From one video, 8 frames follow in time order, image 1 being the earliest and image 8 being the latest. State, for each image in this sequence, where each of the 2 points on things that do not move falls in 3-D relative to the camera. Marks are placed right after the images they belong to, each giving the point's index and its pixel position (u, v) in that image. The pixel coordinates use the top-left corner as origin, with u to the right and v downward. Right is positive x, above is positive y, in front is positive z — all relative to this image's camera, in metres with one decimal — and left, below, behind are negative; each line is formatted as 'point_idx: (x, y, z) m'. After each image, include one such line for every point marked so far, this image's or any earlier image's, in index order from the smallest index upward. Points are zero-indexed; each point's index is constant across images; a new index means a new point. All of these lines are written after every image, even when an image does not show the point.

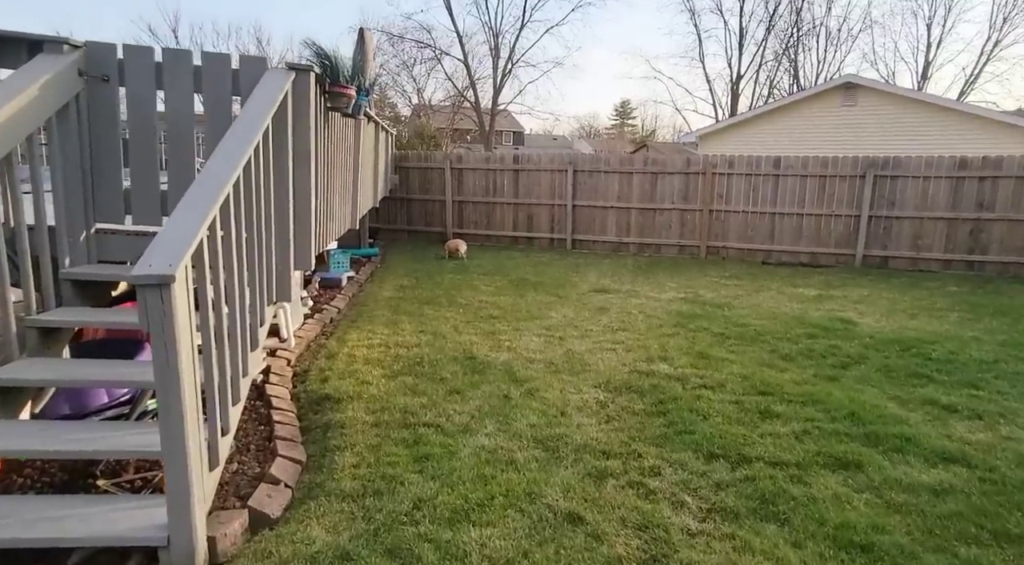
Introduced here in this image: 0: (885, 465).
0: (+1.4, -0.7, +2.5) m
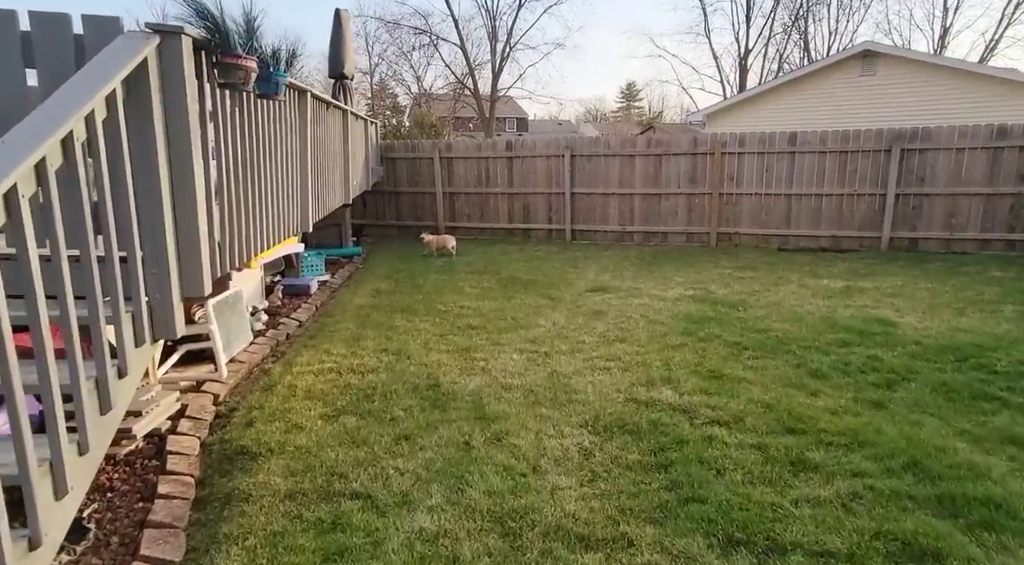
0: (+1.3, -0.8, +1.8) m
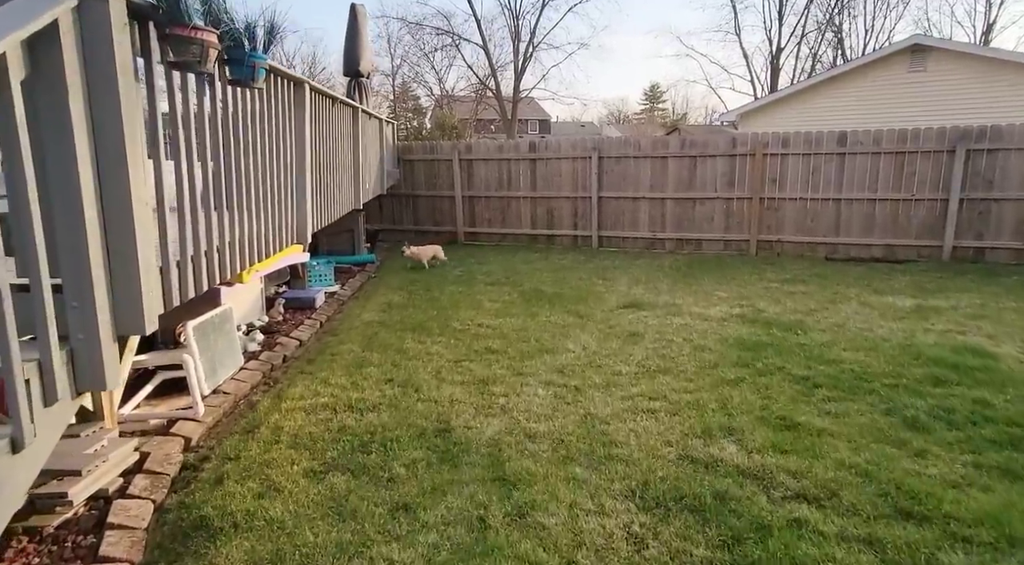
0: (+1.3, -0.9, +1.2) m
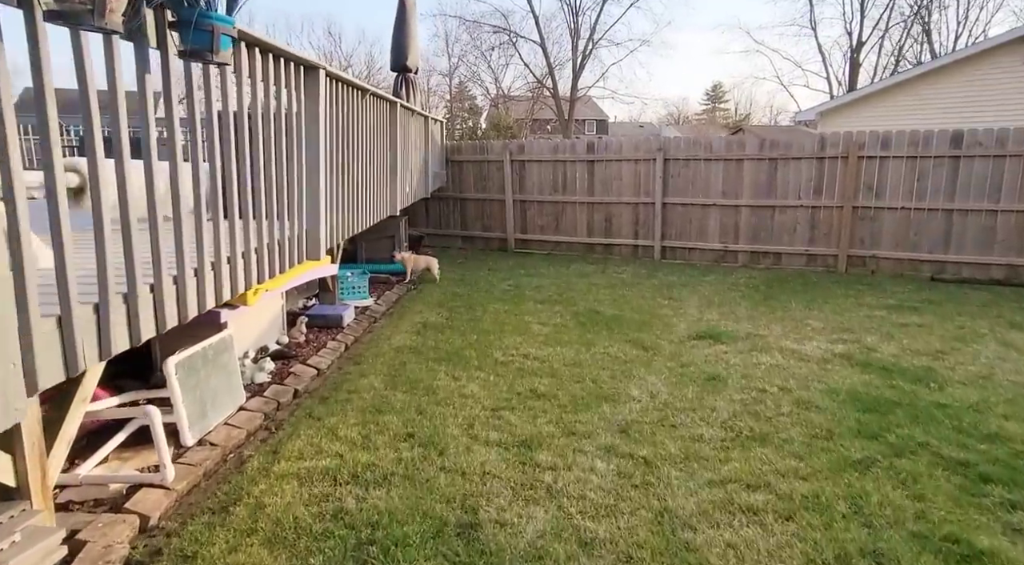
0: (+1.3, -1.0, +0.3) m
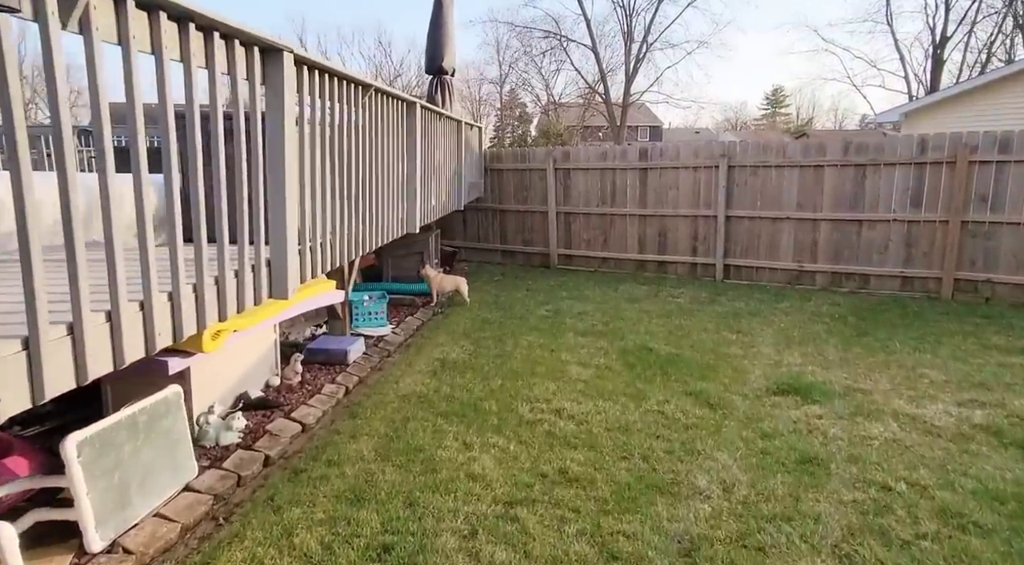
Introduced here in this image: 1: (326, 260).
0: (+1.2, -1.2, -0.7) m
1: (-1.0, +0.1, +3.4) m
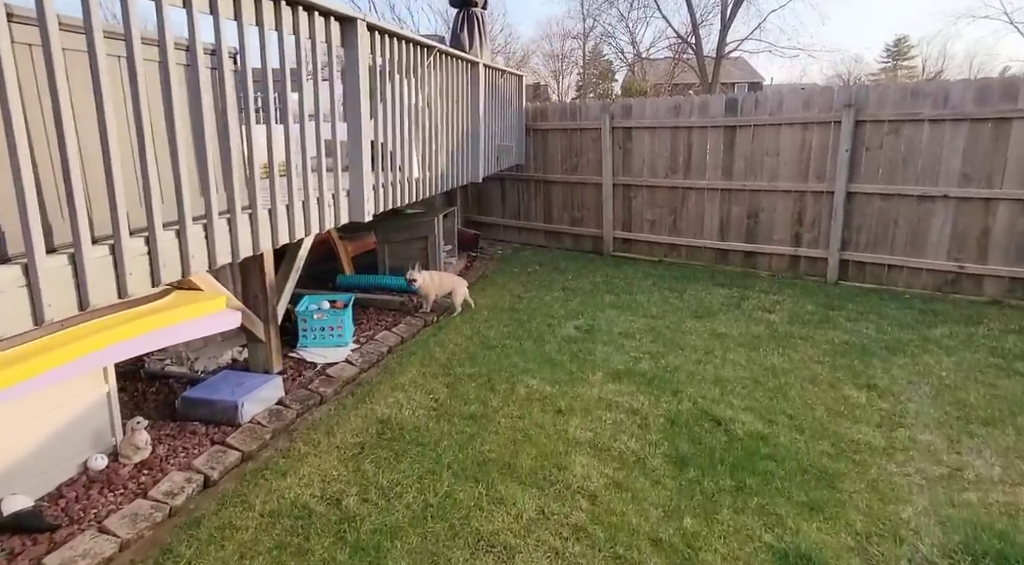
0: (+0.4, -1.6, -2.4) m
1: (-1.2, 0.0, +1.8) m
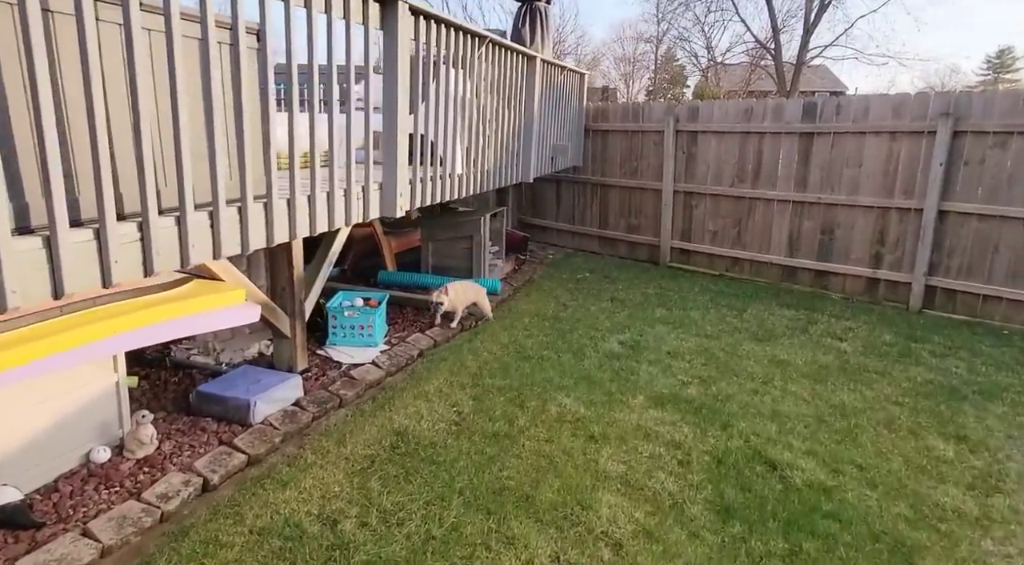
0: (-0.1, -1.6, -2.7) m
1: (-1.1, 0.0, +1.6) m
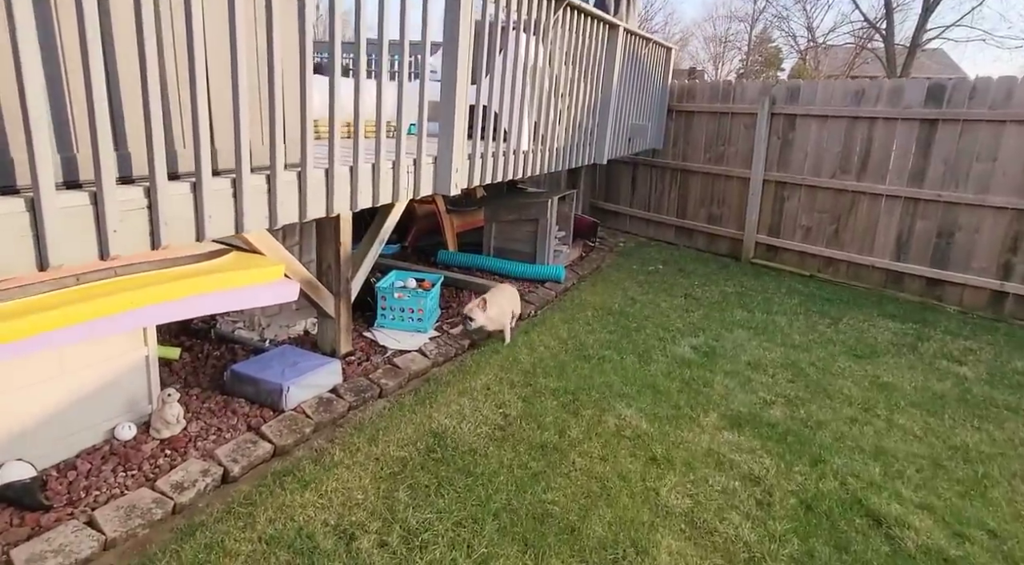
0: (-0.5, -1.7, -2.9) m
1: (-1.0, +0.1, +1.4) m
